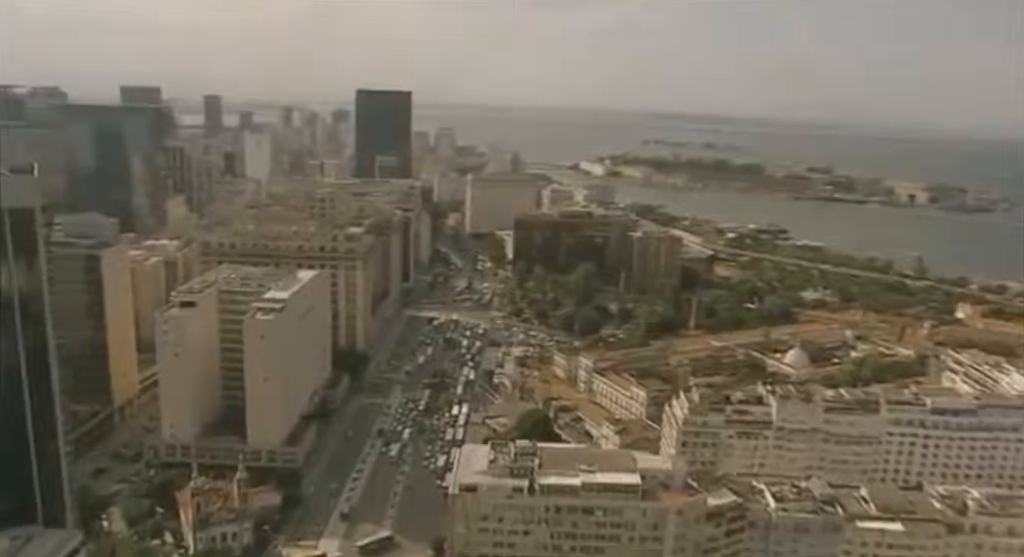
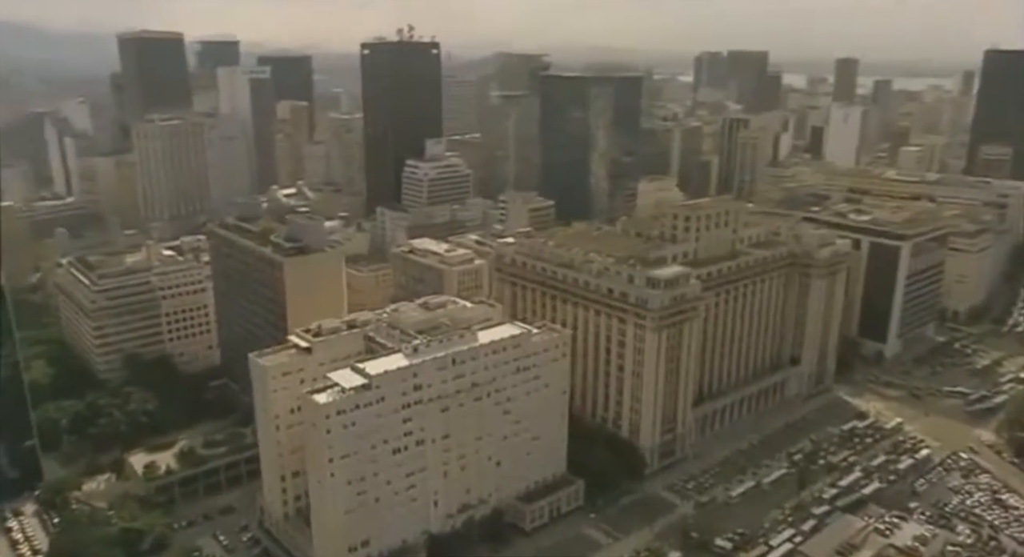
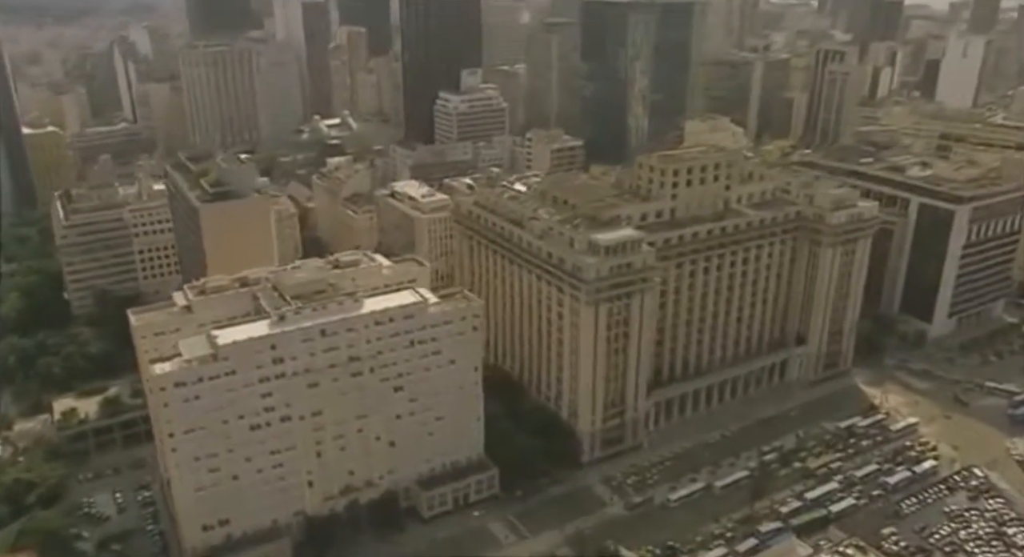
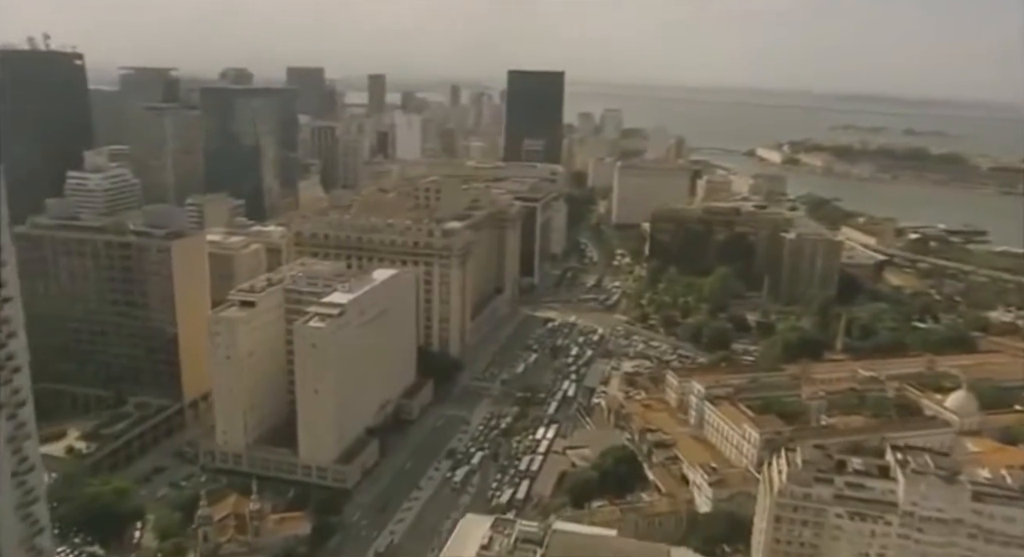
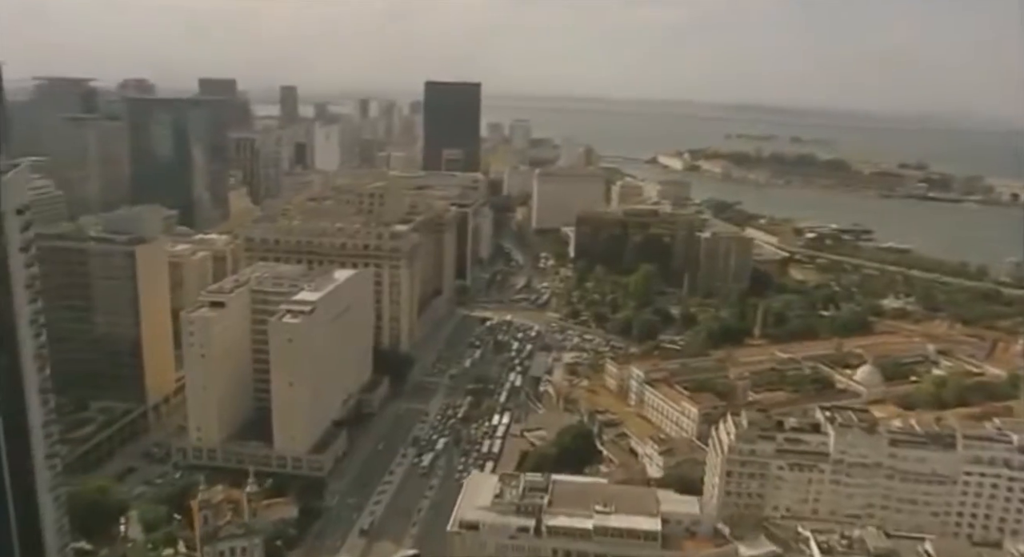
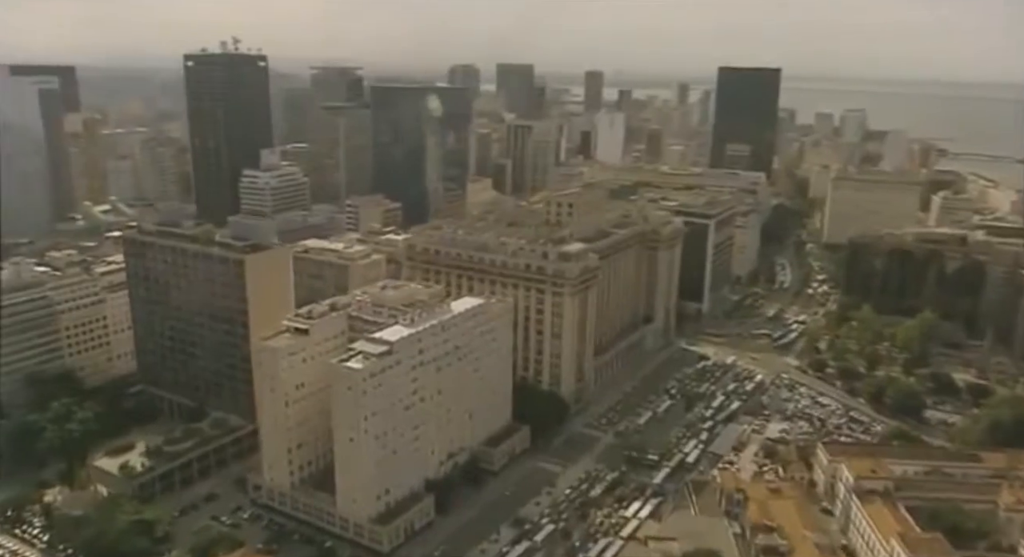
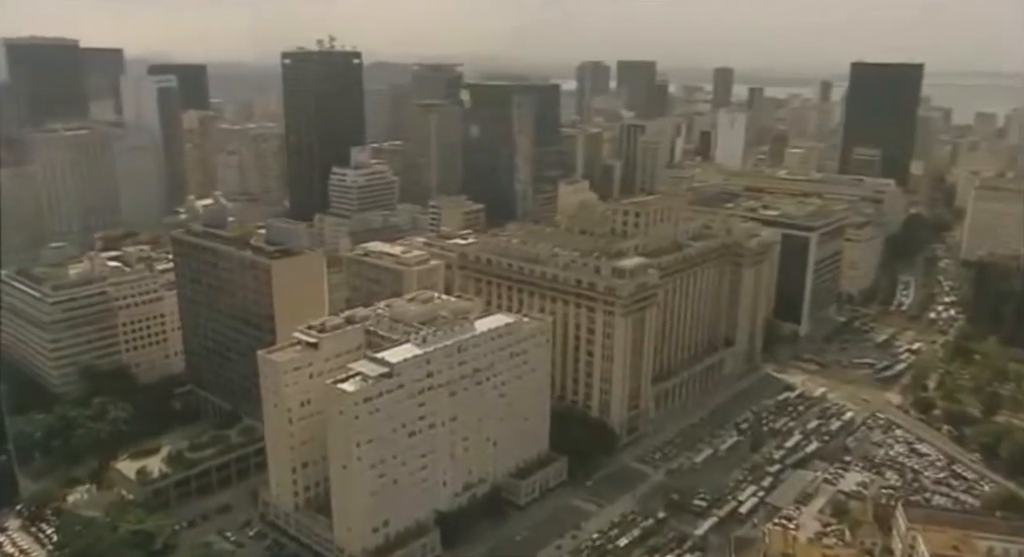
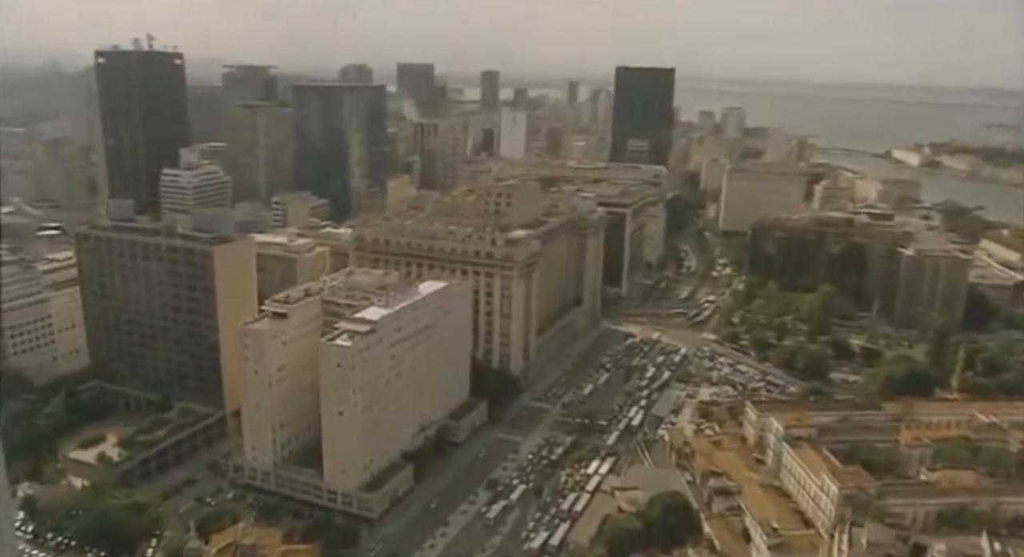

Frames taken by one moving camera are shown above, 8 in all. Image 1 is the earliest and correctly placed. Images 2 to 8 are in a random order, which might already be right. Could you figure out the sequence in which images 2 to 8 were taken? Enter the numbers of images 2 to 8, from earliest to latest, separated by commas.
5, 4, 8, 6, 7, 2, 3
